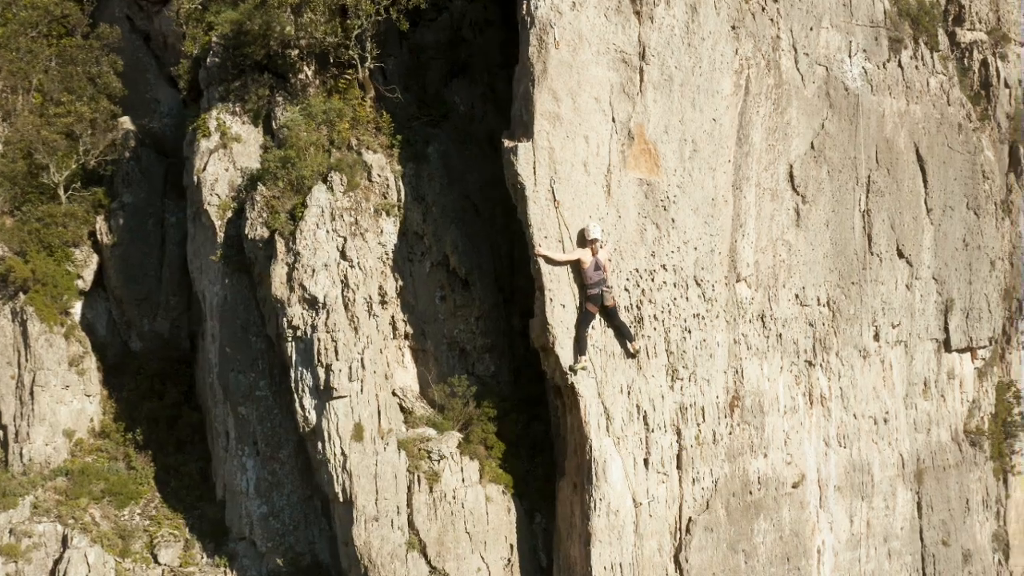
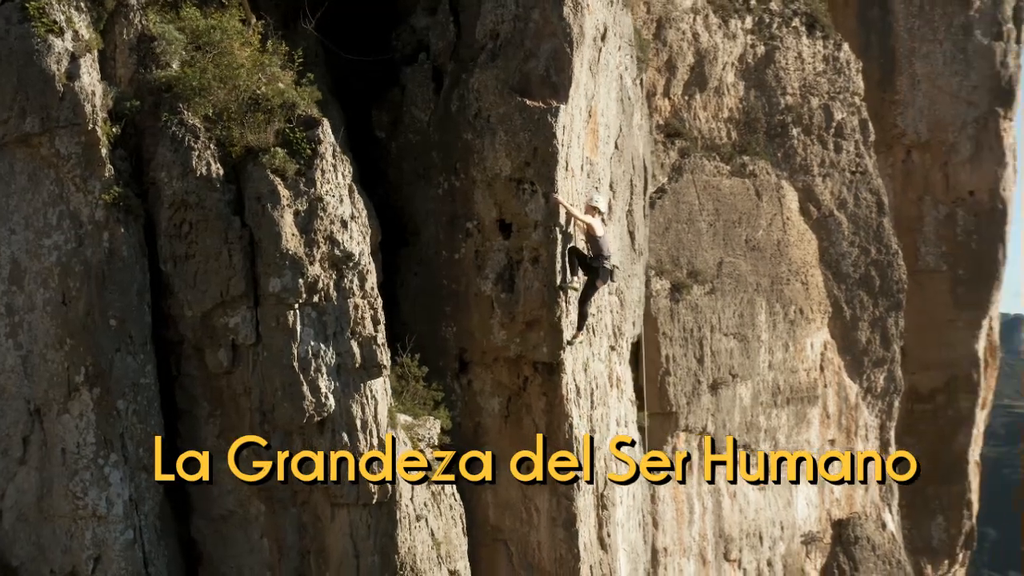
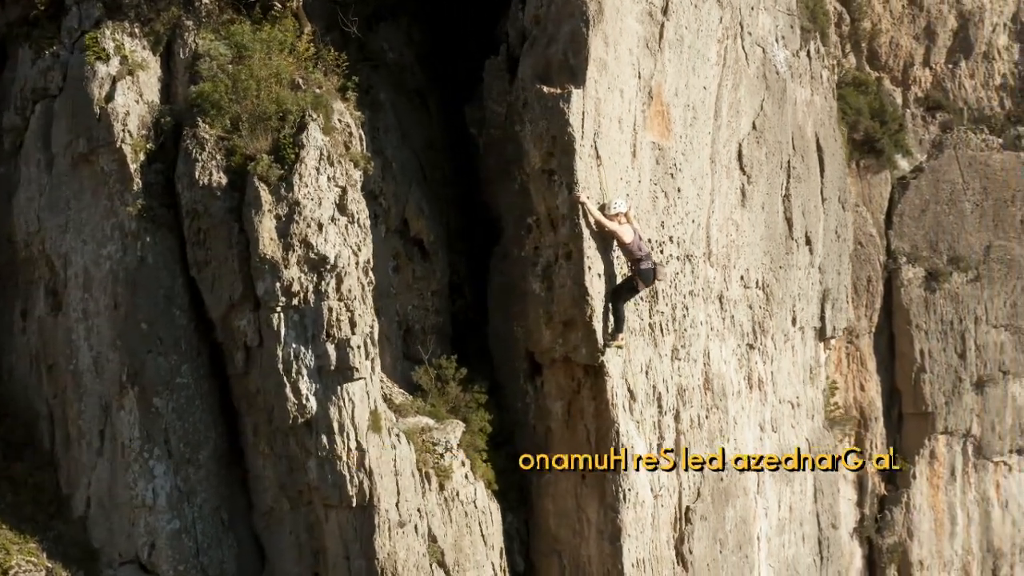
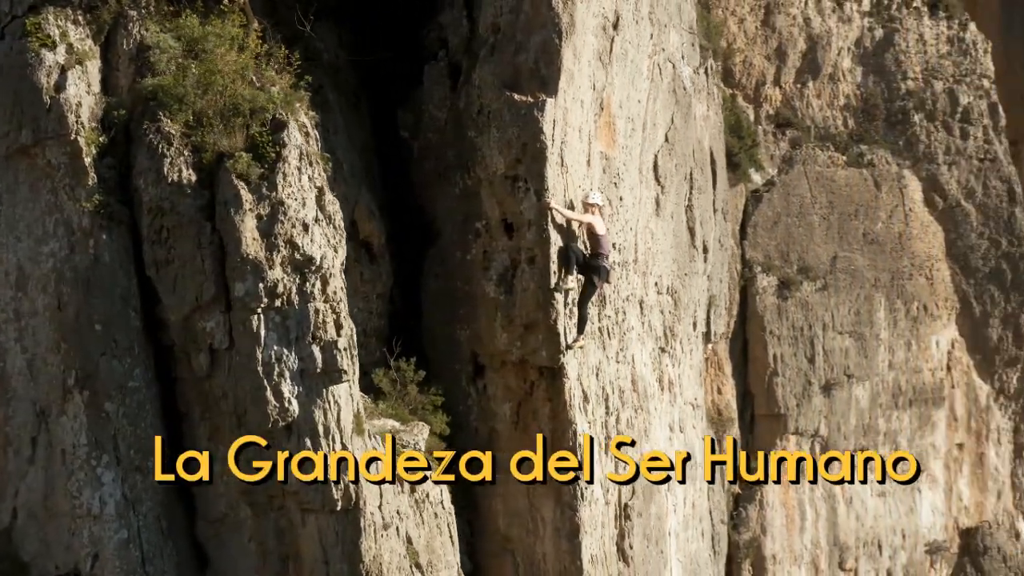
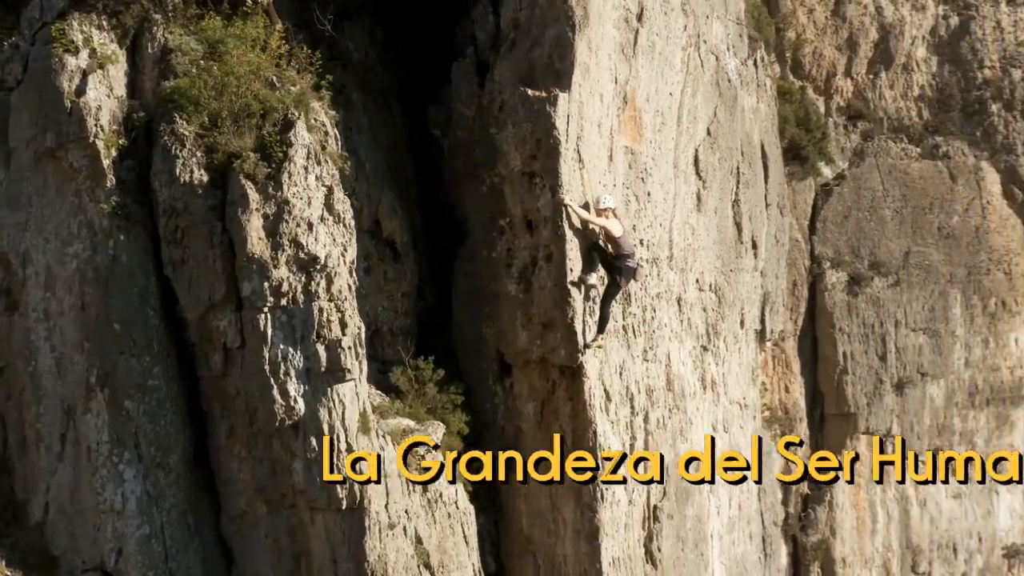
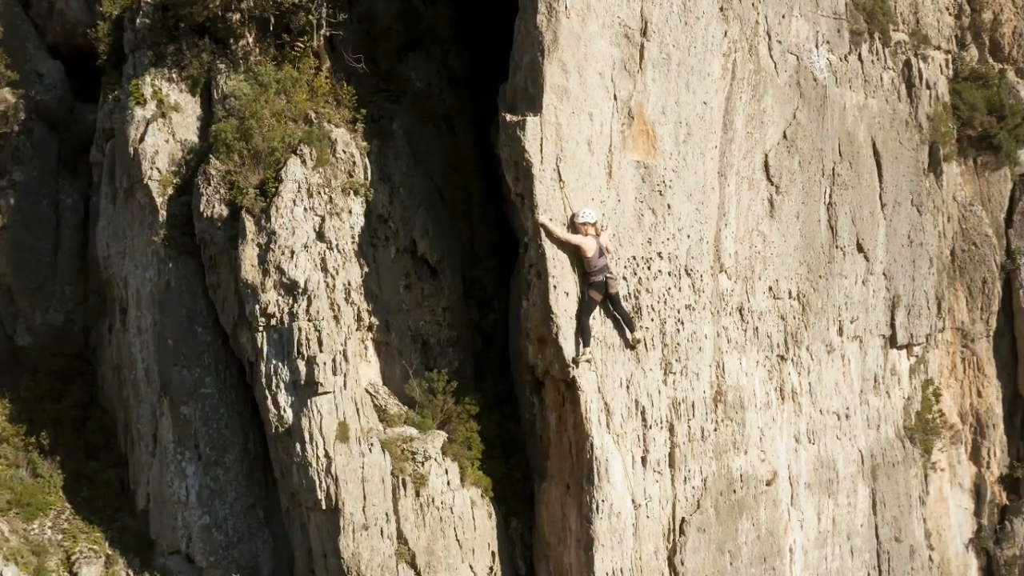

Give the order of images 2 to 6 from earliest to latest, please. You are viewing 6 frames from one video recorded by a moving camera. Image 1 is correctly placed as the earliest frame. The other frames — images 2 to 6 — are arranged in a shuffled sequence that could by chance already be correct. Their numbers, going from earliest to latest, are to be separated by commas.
6, 3, 5, 4, 2
